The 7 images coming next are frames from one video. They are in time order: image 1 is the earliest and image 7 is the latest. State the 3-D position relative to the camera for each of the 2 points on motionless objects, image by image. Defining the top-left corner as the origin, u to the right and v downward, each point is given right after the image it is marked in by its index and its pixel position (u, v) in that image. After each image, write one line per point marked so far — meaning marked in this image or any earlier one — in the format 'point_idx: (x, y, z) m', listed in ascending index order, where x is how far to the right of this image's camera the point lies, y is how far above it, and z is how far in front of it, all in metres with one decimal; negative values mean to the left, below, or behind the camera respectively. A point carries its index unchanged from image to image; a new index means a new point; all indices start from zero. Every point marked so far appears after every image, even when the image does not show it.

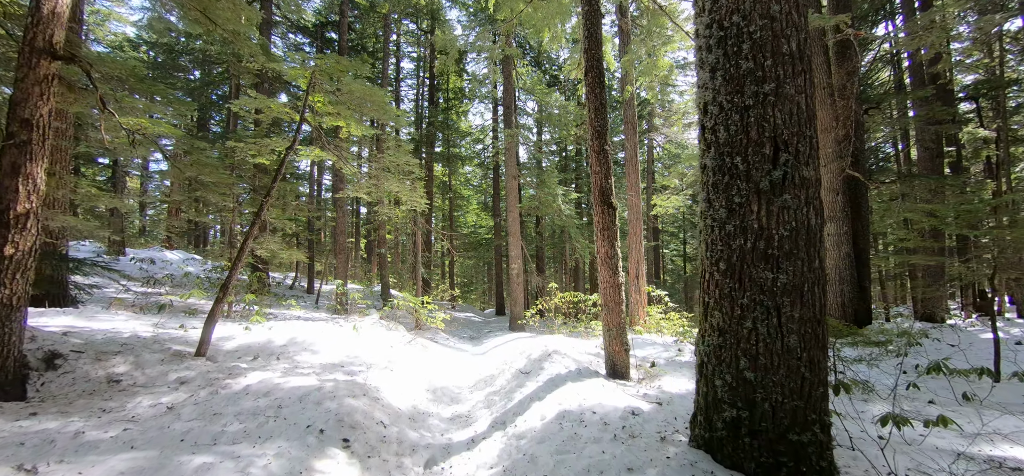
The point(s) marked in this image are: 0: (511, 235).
0: (0.0, +0.1, +11.8) m
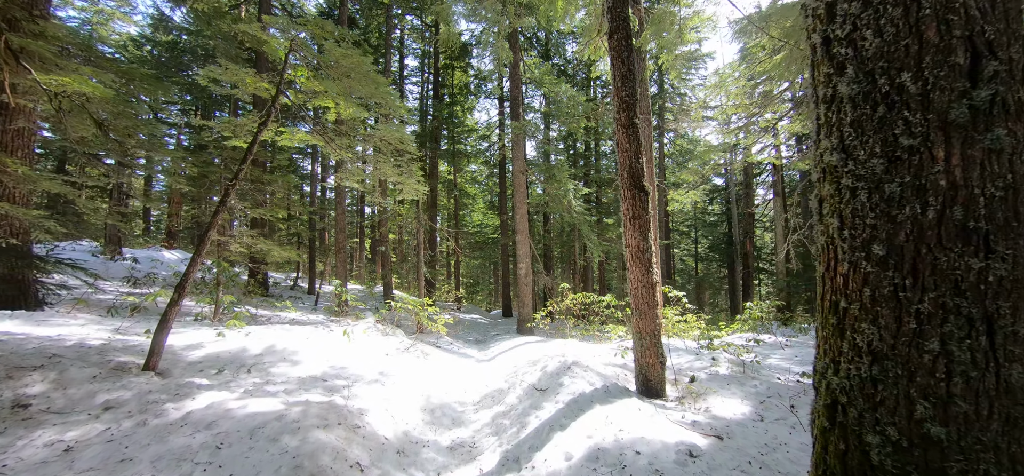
0: (+0.2, +0.1, +11.2) m
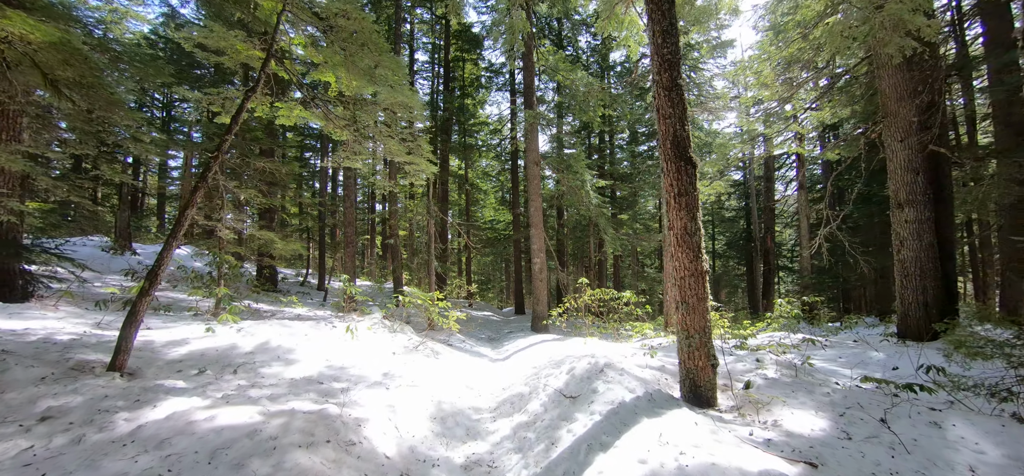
0: (+0.6, +0.3, +10.8) m
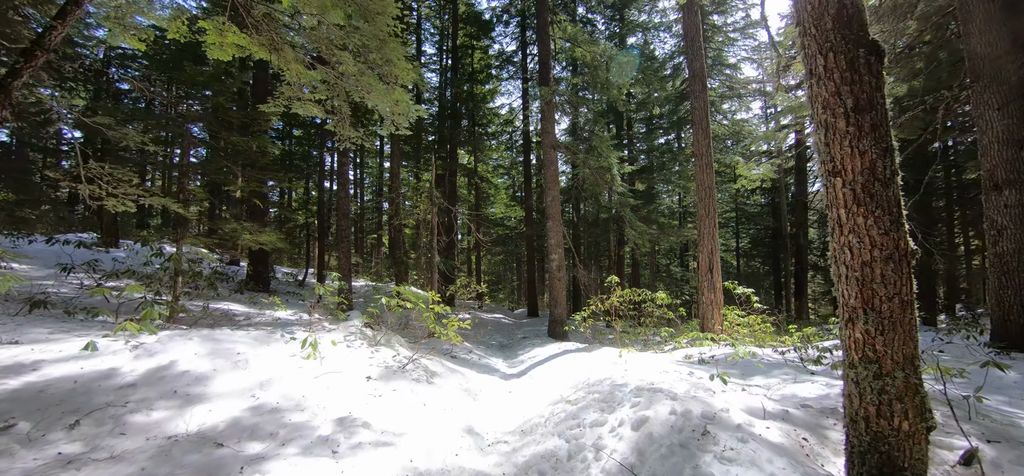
0: (+0.9, +0.4, +9.6) m
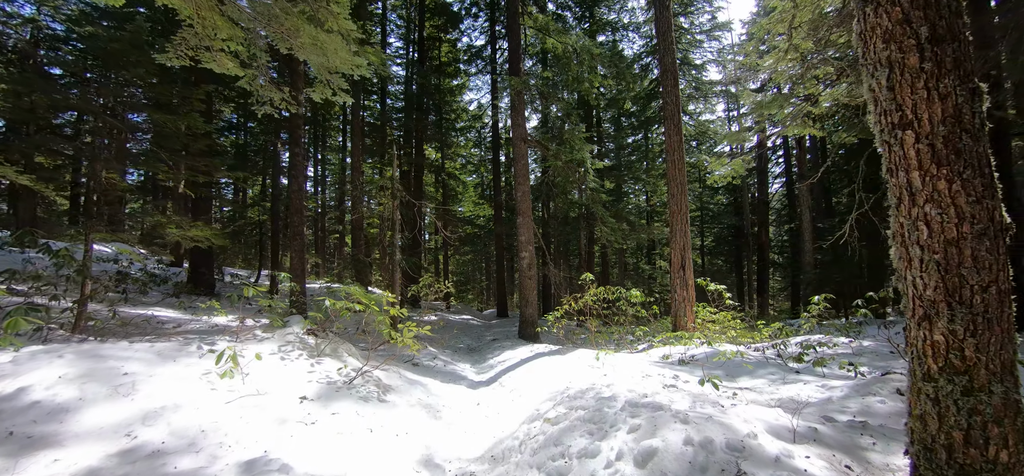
0: (+0.2, +0.5, +9.2) m
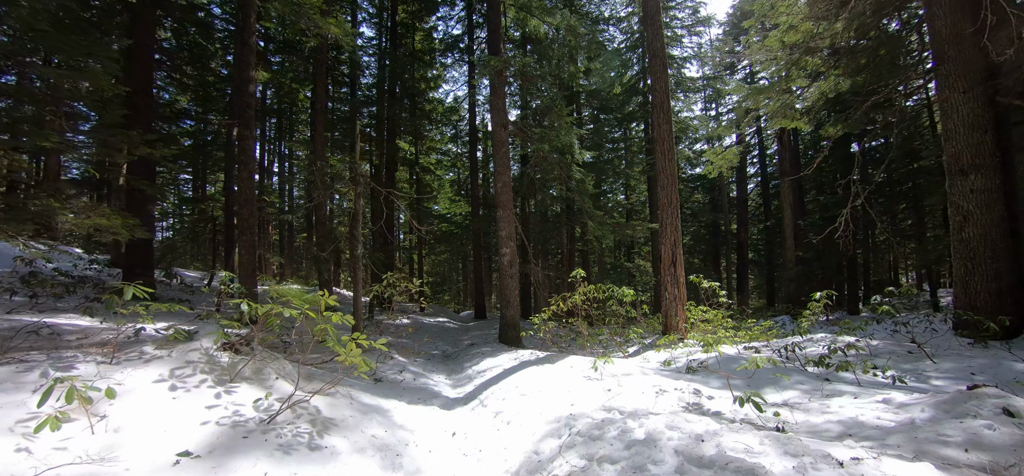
0: (-0.2, +0.6, +8.6) m
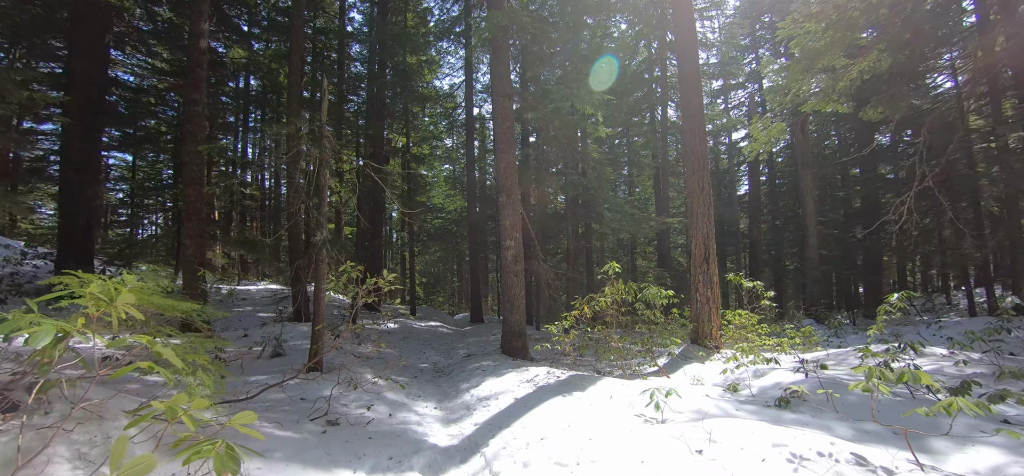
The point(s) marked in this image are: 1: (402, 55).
0: (-0.2, +0.7, +7.4) m
1: (-3.6, +5.7, +13.8) m
